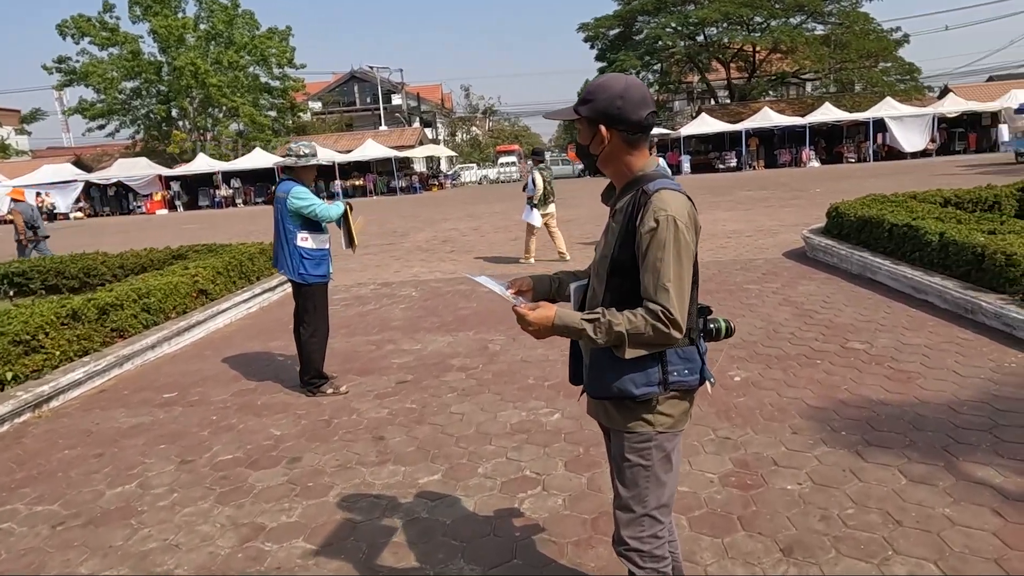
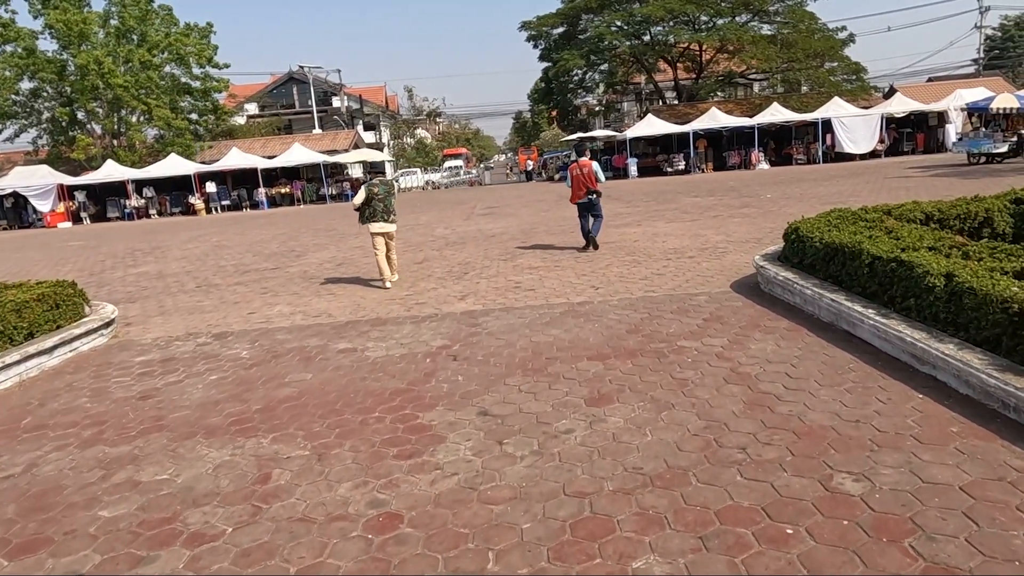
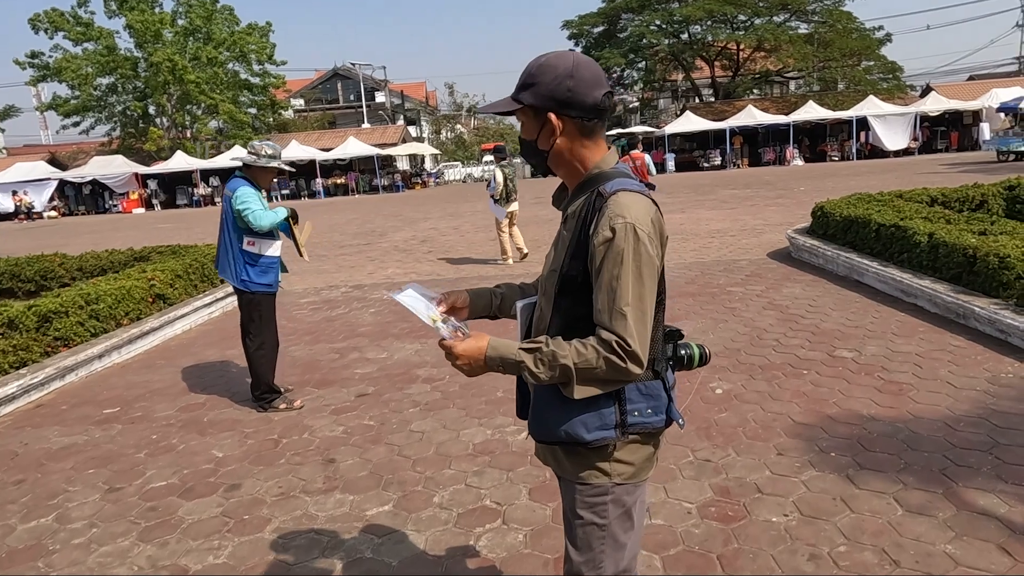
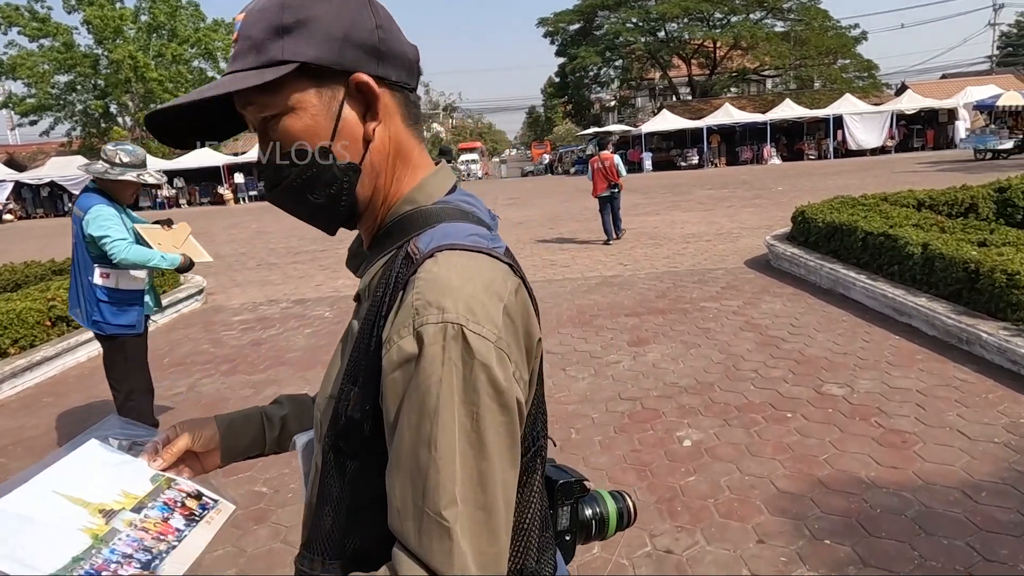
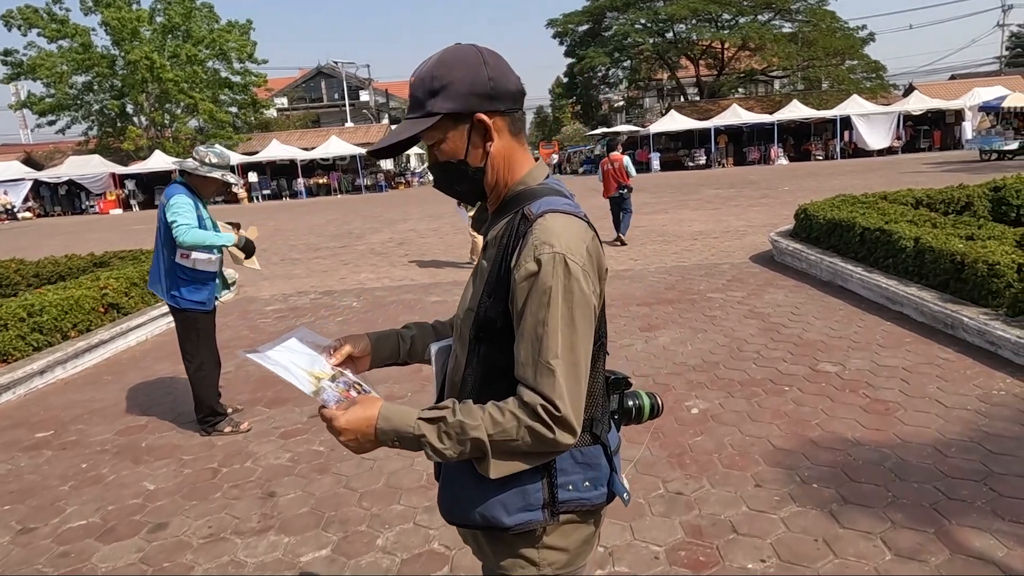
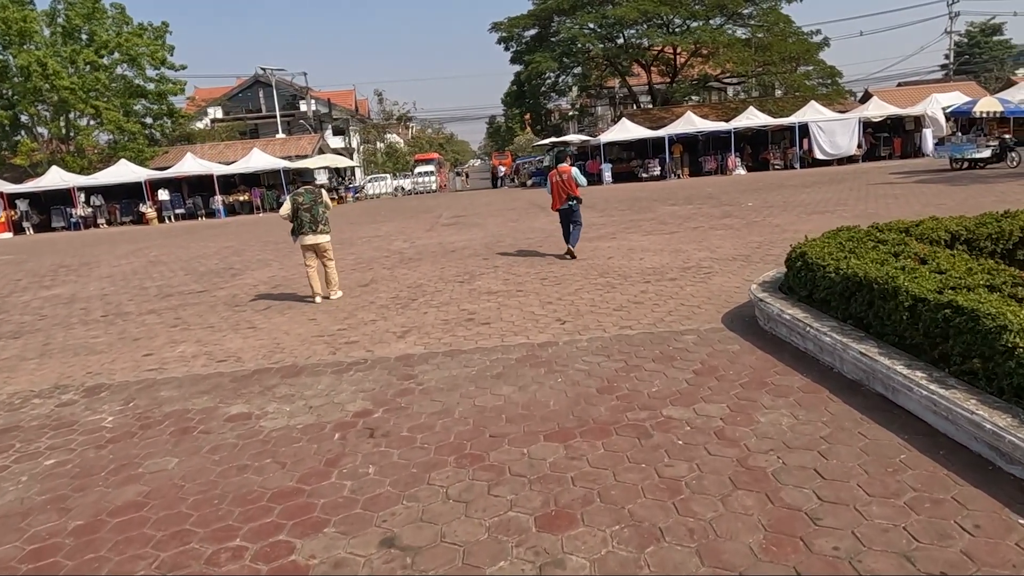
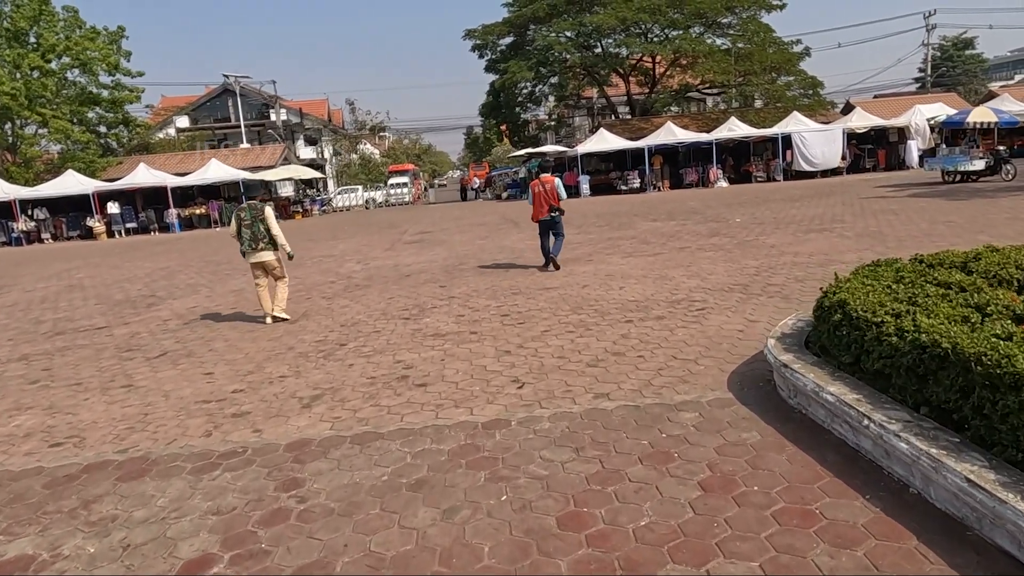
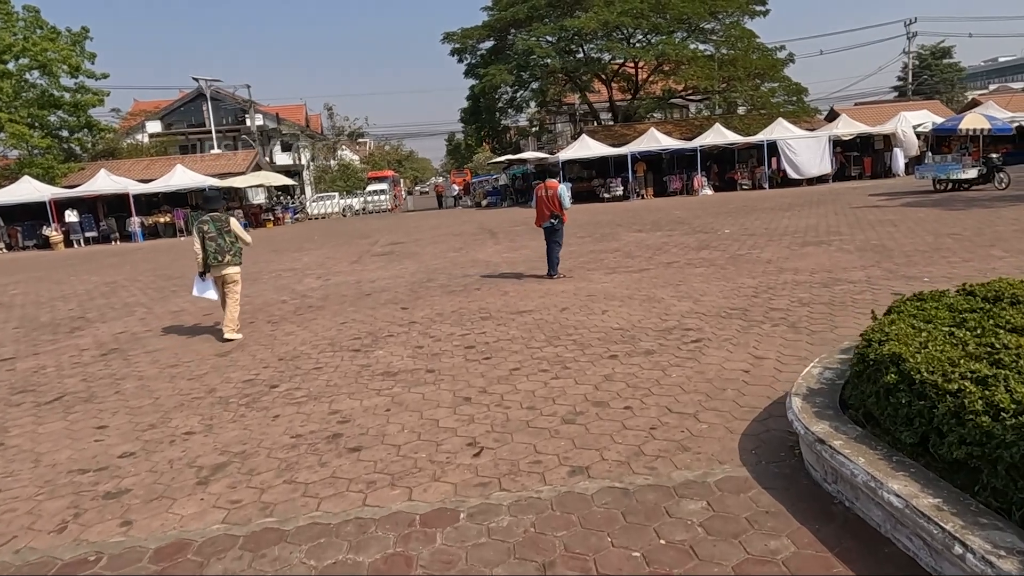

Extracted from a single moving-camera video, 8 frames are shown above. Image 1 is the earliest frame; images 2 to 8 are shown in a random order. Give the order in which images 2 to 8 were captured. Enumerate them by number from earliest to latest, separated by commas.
3, 5, 4, 2, 6, 7, 8
